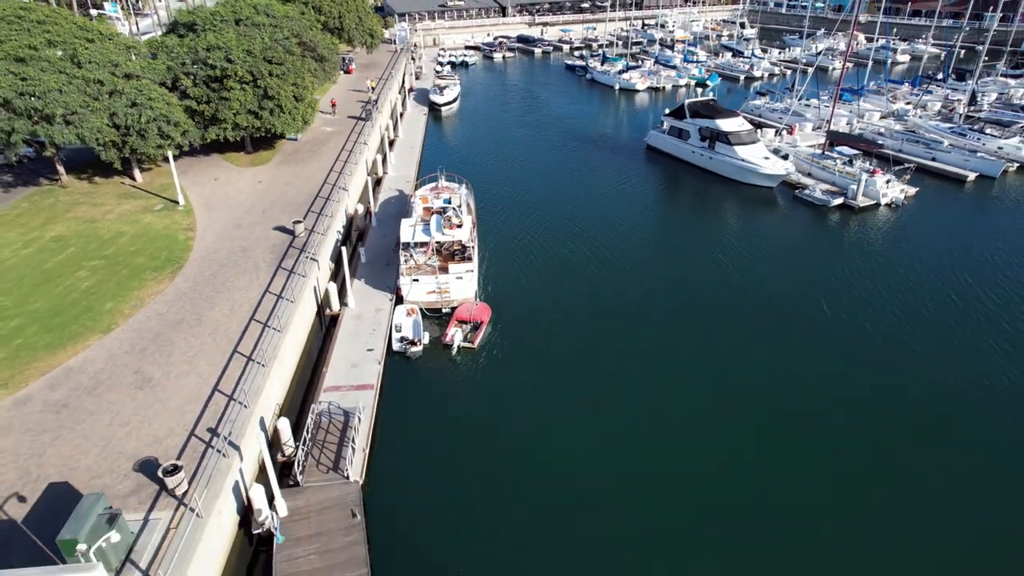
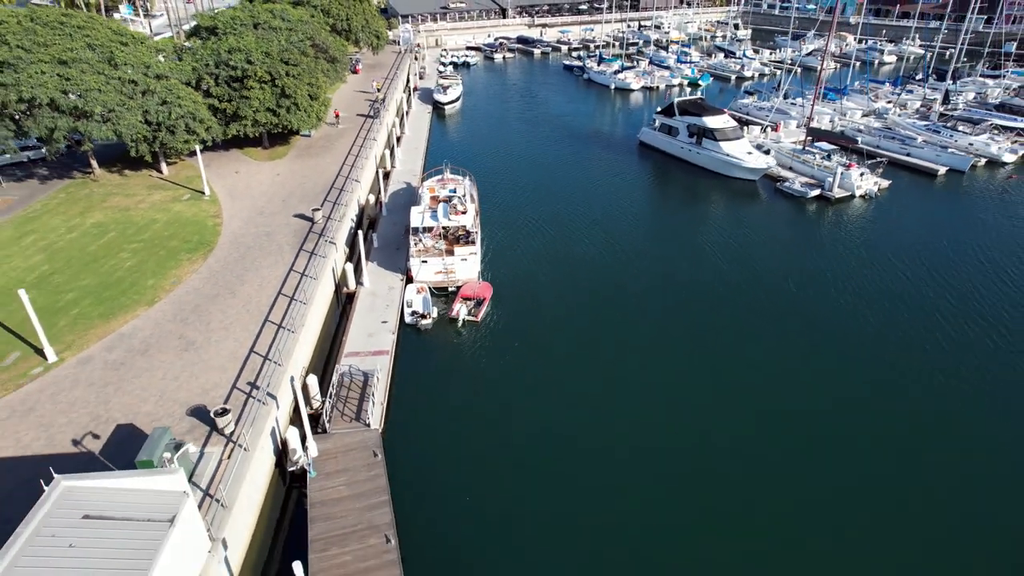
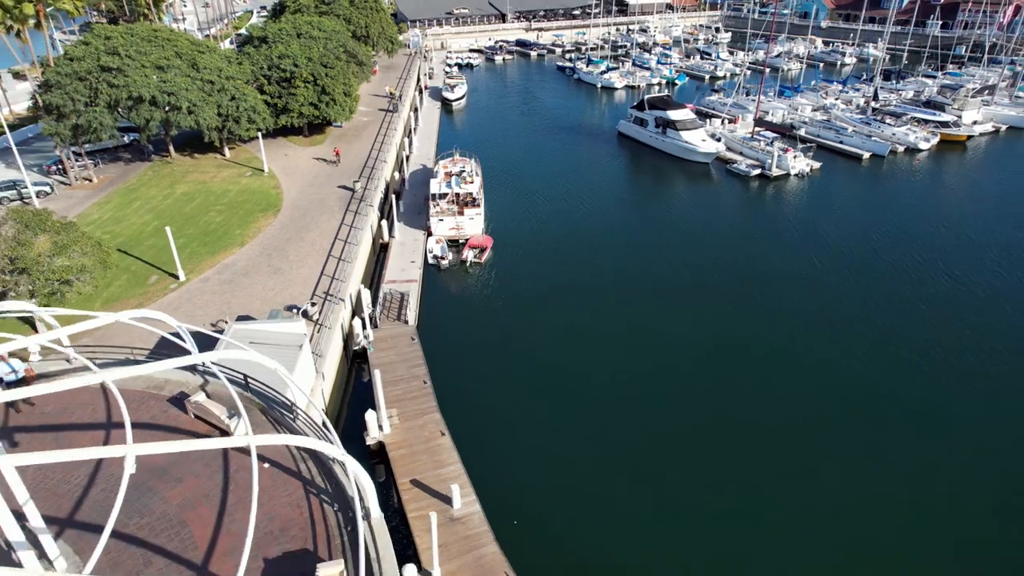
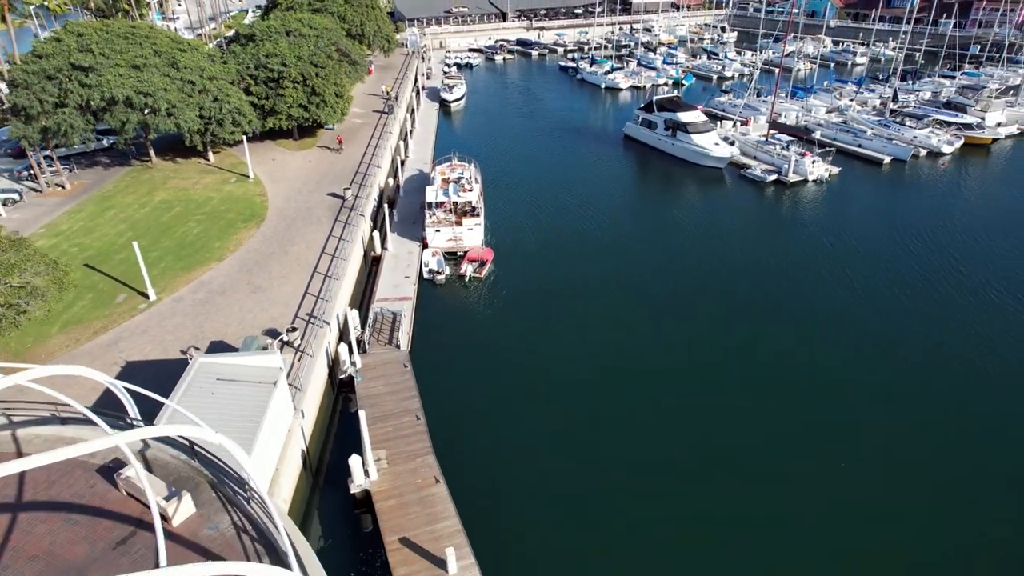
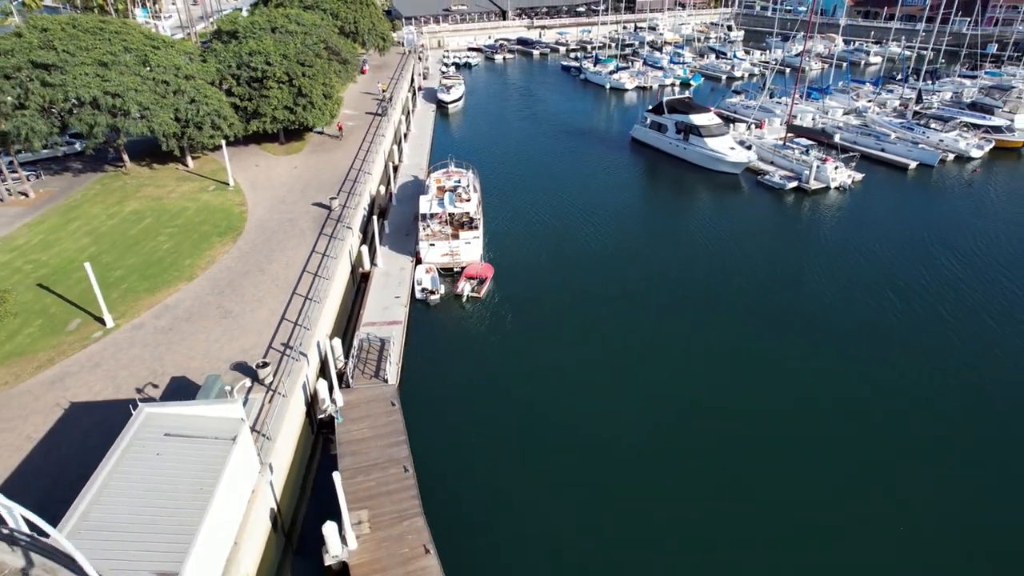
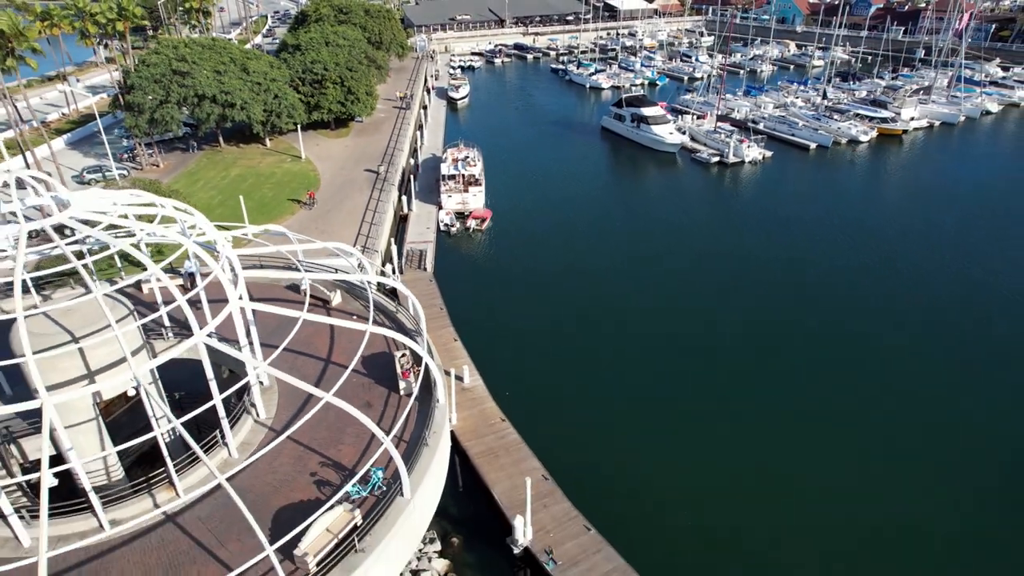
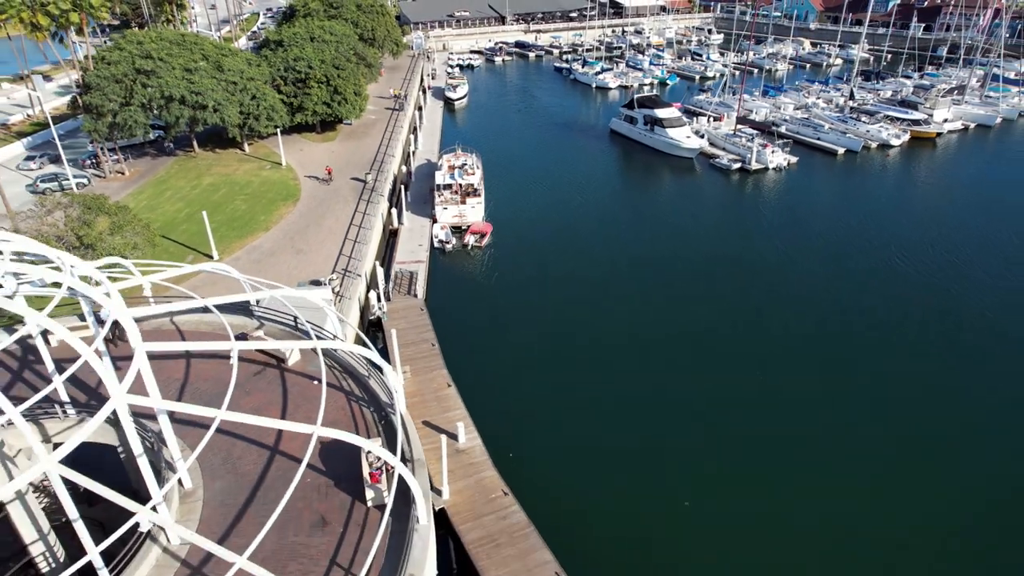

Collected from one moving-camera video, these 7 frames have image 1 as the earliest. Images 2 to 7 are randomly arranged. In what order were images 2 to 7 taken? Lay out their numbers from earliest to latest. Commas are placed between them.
2, 5, 4, 3, 7, 6
